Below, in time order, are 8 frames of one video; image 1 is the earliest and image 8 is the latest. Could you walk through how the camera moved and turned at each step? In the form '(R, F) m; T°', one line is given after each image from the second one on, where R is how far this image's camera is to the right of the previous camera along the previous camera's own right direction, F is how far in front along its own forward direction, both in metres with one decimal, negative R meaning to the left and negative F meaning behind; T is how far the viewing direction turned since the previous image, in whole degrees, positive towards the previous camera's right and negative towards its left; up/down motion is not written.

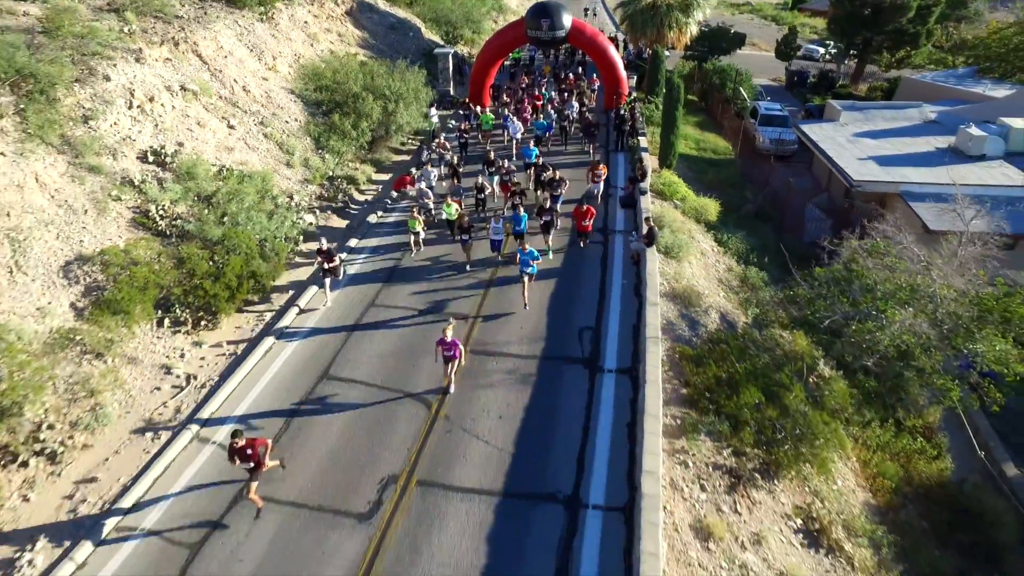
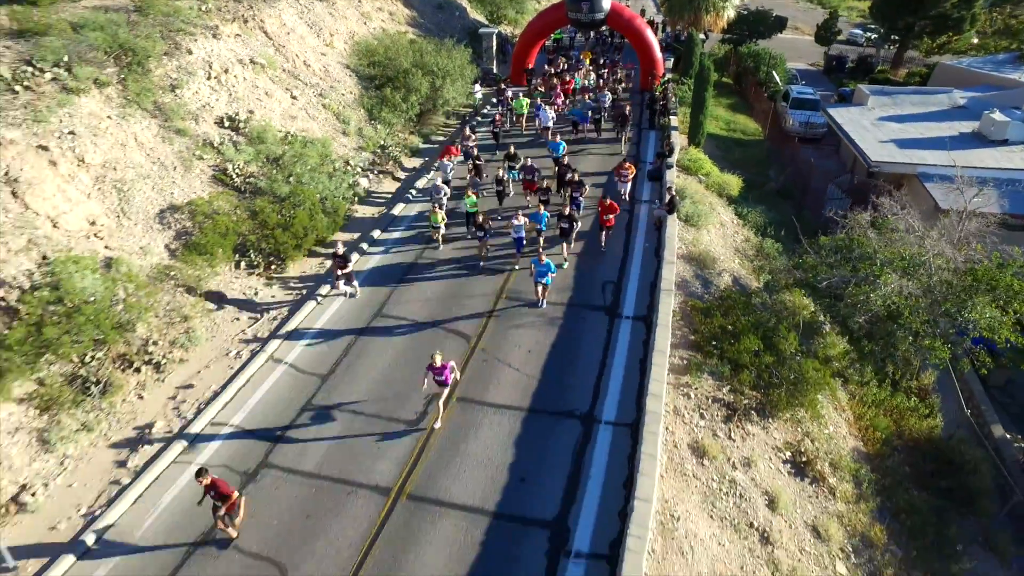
(+0.1, -1.8) m; -3°
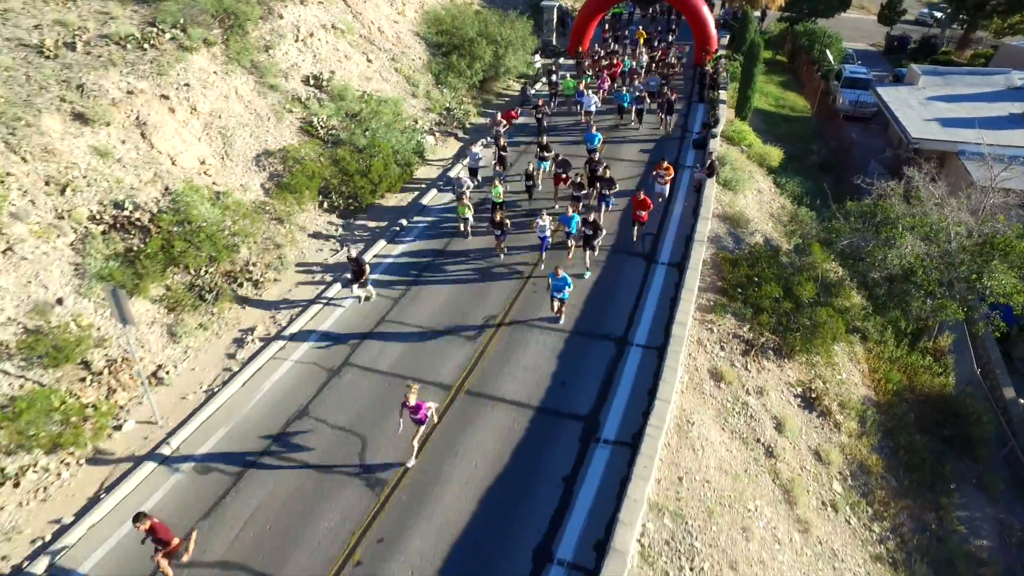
(0.0, -1.9) m; -4°
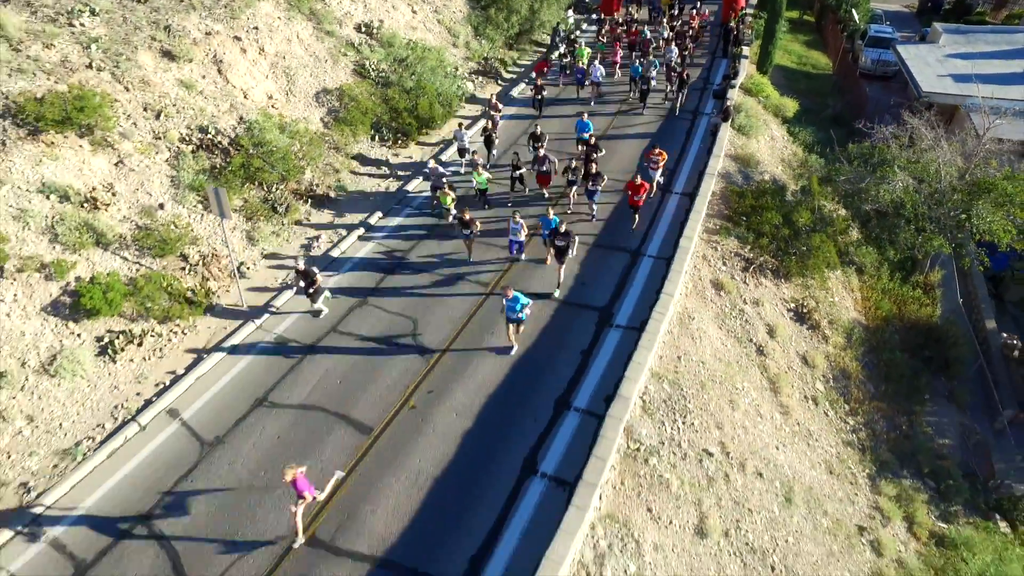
(-0.1, -2.2) m; -2°
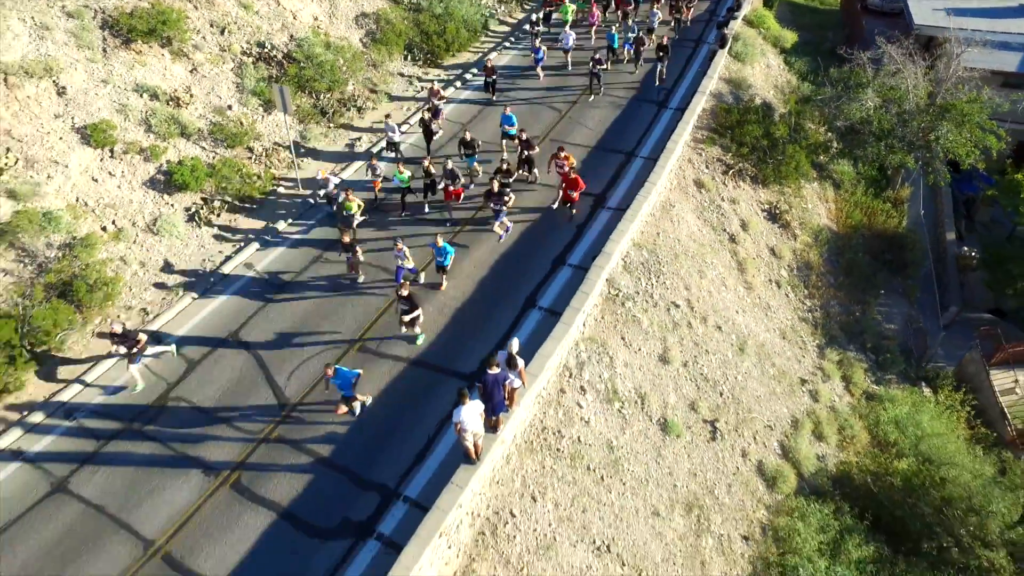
(+0.3, -2.9) m; -2°
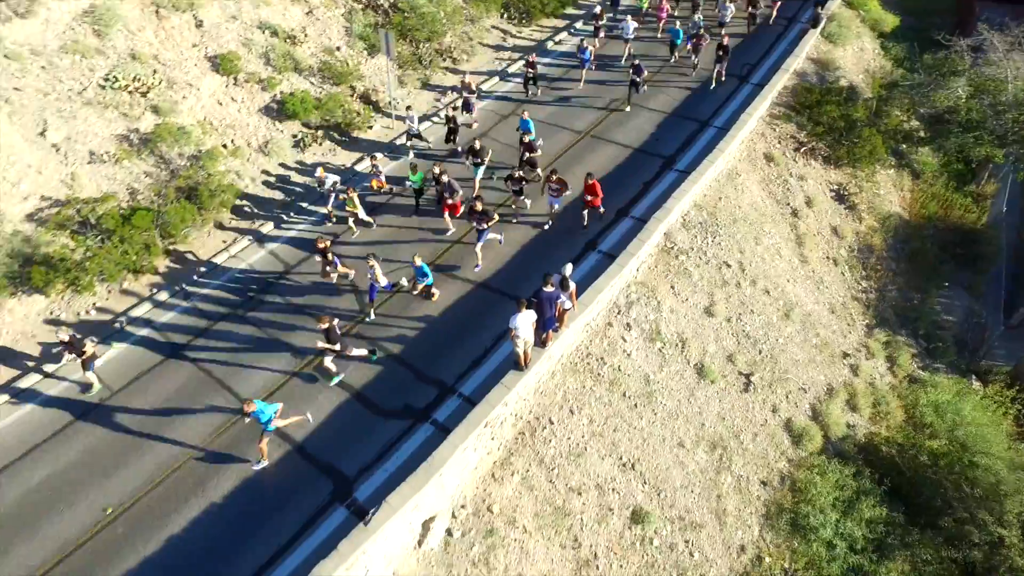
(+0.3, -1.4) m; -6°
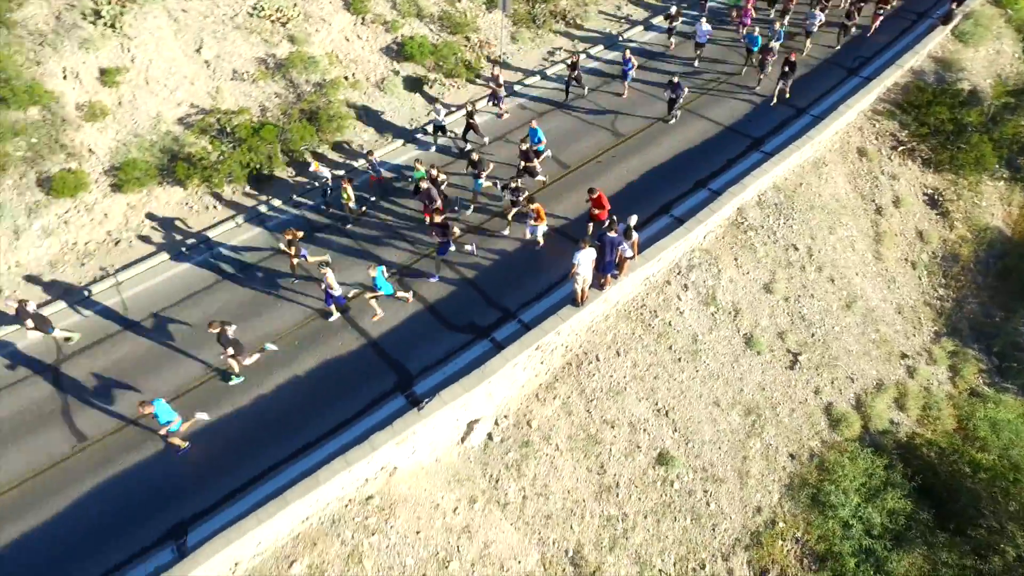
(+0.5, -1.2) m; -7°
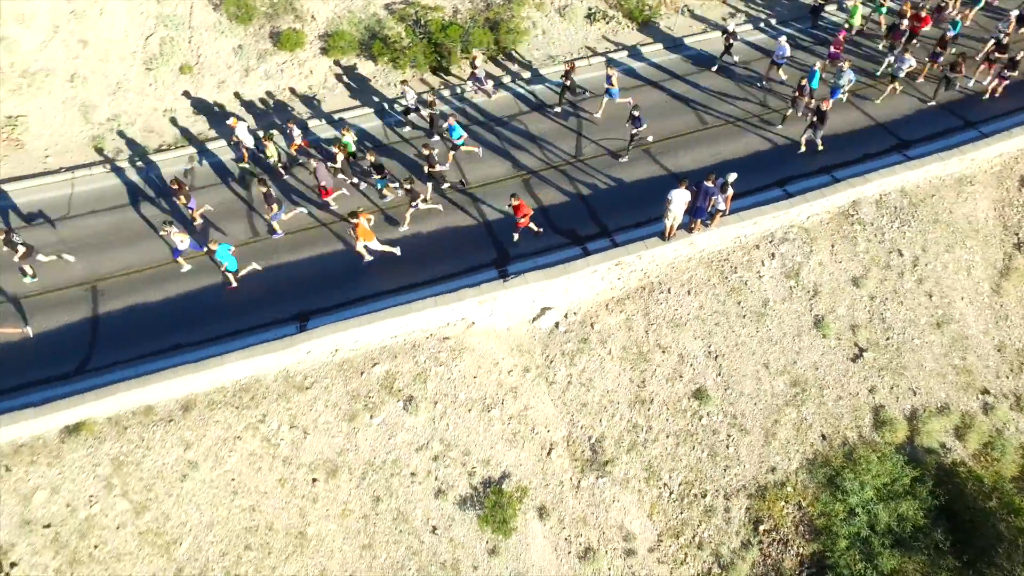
(+1.3, -2.0) m; -11°
